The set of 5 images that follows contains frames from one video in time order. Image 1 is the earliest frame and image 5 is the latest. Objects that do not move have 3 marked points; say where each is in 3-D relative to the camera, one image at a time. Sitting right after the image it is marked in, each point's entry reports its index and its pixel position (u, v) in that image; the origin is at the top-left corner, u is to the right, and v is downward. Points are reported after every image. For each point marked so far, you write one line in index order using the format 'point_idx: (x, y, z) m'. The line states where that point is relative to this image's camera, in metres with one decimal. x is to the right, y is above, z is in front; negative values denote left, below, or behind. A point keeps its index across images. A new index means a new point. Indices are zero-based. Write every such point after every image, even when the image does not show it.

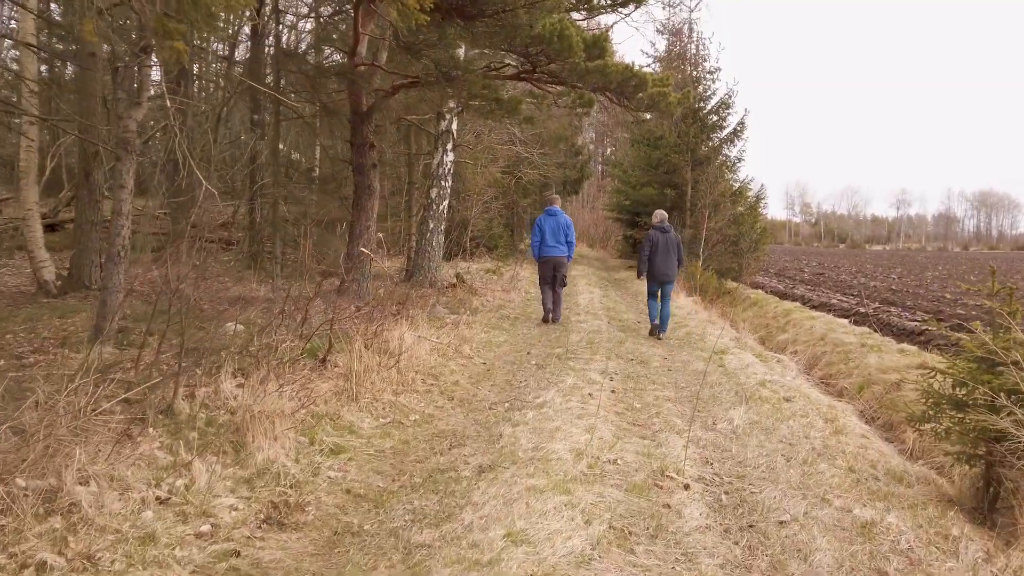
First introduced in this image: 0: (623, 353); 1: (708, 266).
0: (+1.0, -0.6, +6.9) m
1: (+3.9, +0.4, +14.7) m
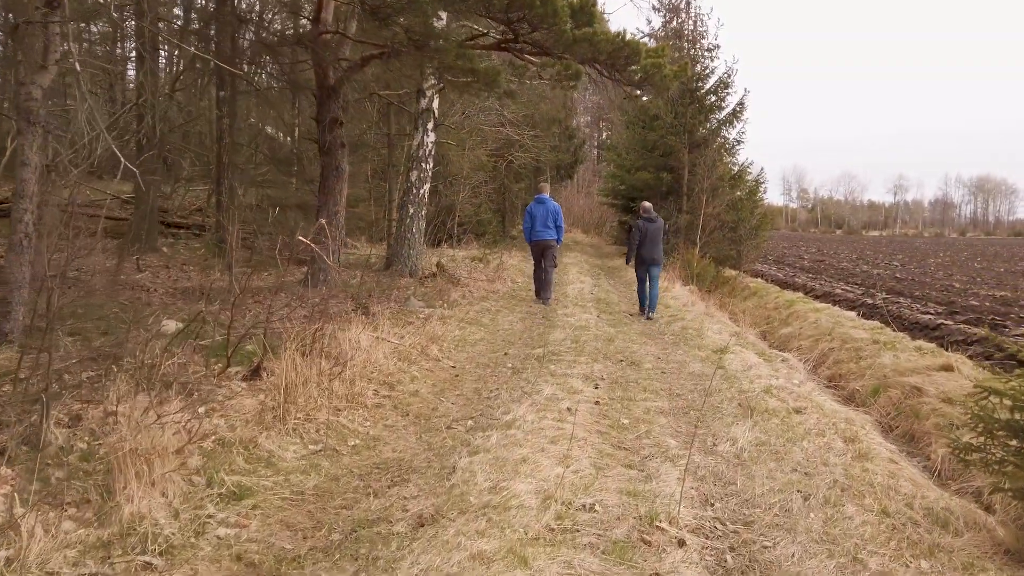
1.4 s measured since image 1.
0: (+0.8, -0.6, +6.2) m
1: (+3.7, +0.7, +14.0) m
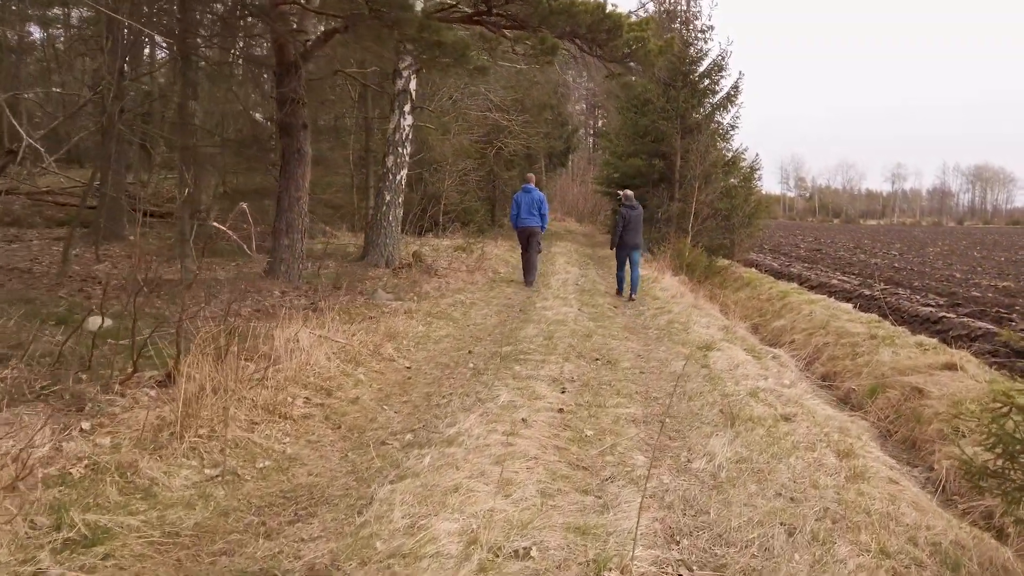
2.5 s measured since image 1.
0: (+0.6, -0.5, +5.7) m
1: (+3.4, +0.8, +13.5) m
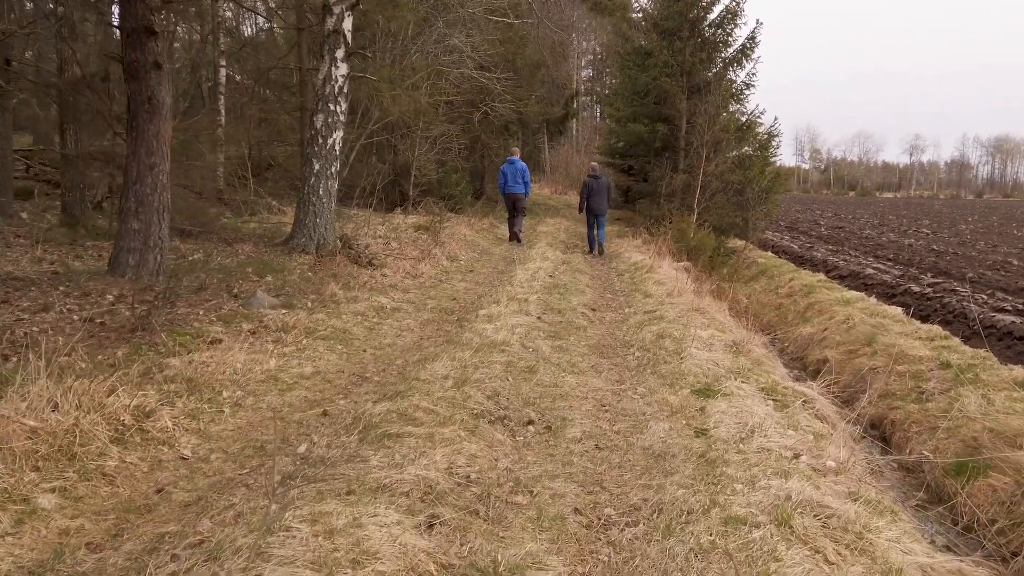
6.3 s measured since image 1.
0: (0.0, -0.6, +3.7) m
1: (+3.0, +1.0, +11.4) m
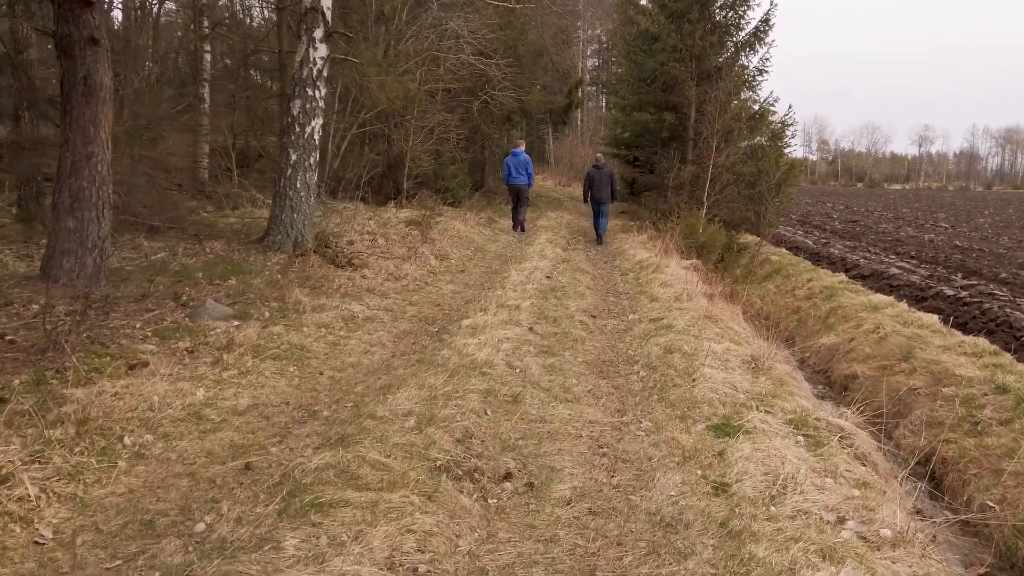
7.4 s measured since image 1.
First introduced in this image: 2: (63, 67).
0: (-0.1, -0.7, +3.0) m
1: (+2.9, +1.0, +10.6) m
2: (-3.0, +1.5, +4.9) m
